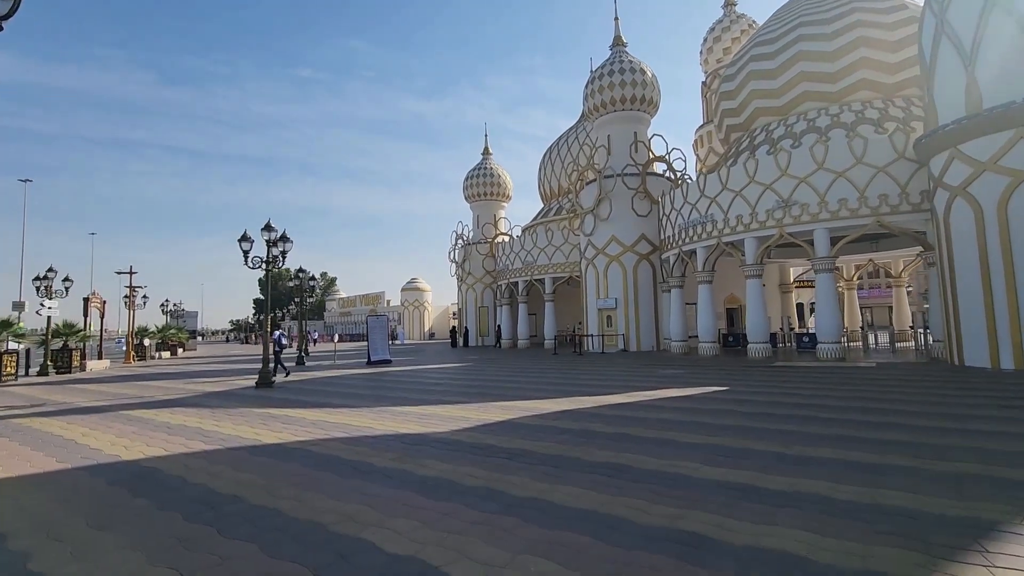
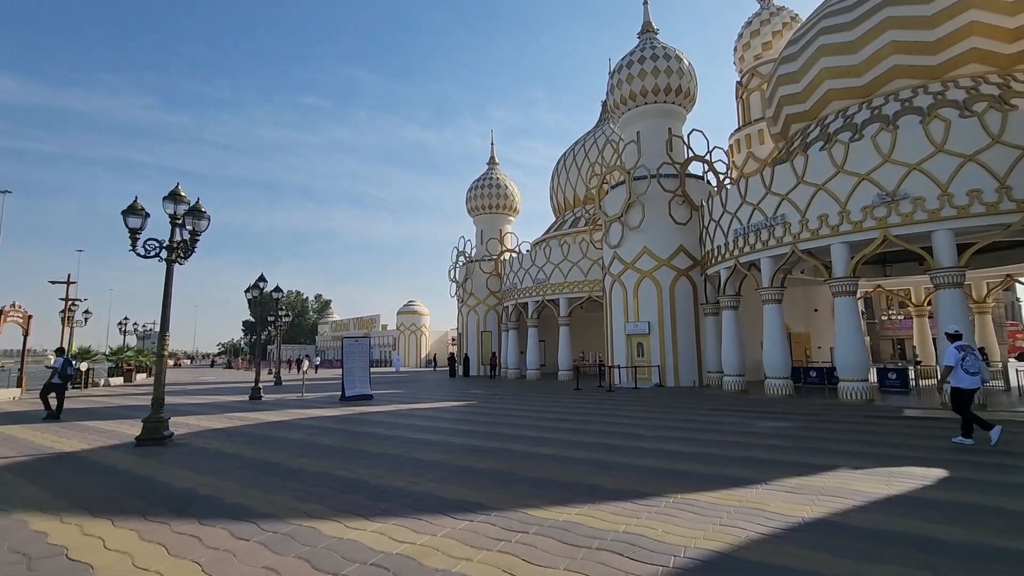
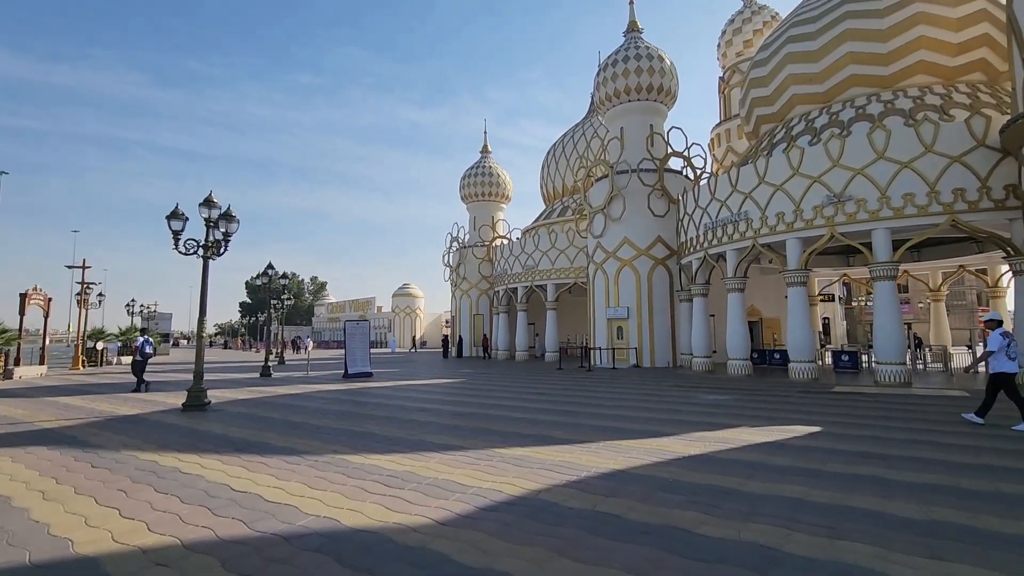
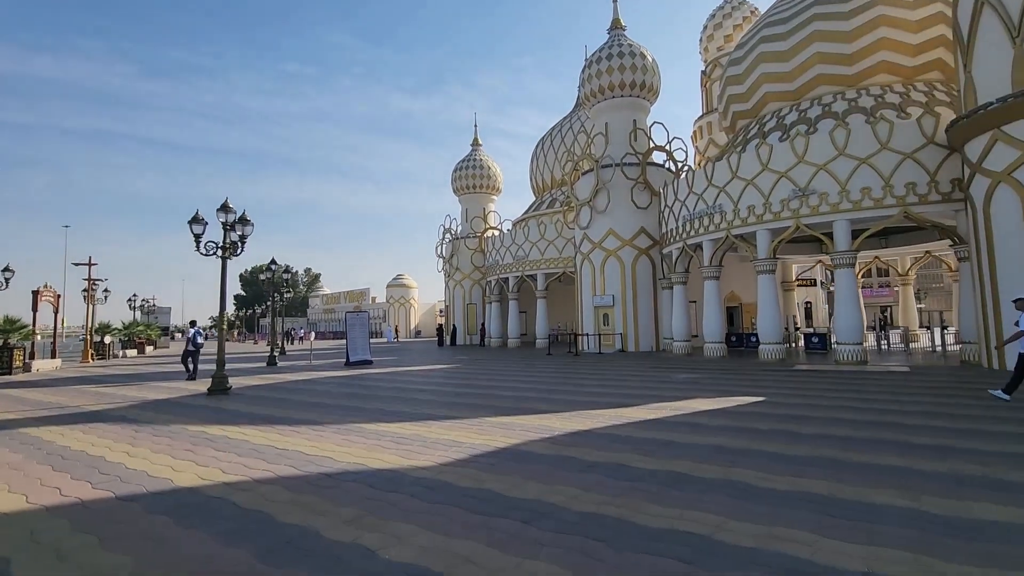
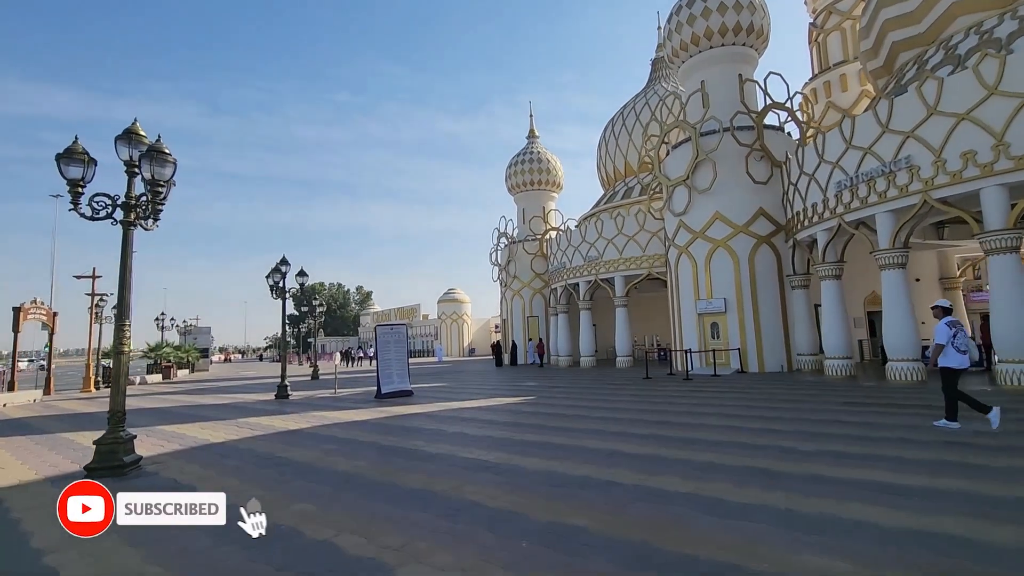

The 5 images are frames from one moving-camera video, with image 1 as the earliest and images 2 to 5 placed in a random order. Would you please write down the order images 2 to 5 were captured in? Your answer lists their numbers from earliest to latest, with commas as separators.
4, 3, 2, 5
